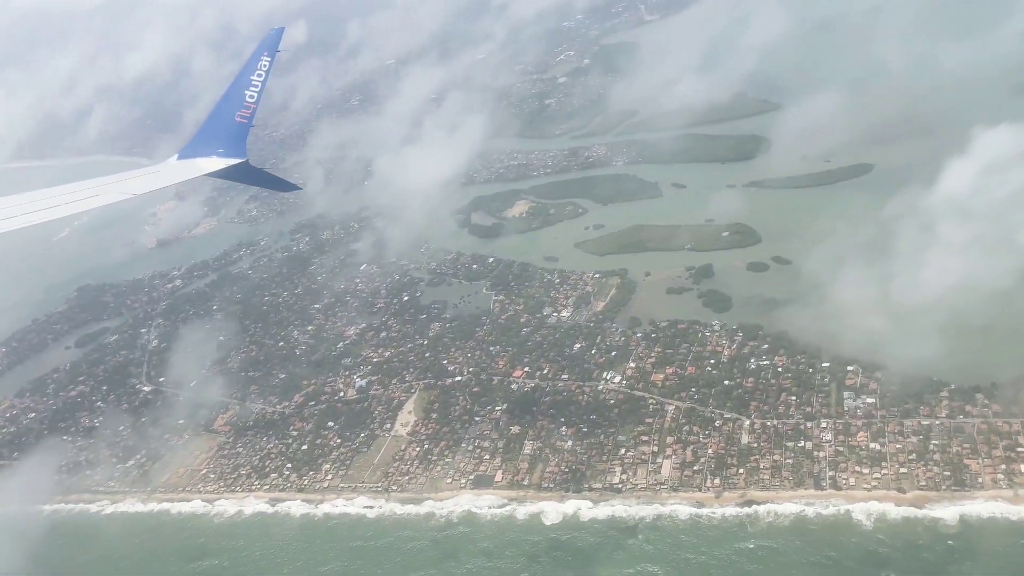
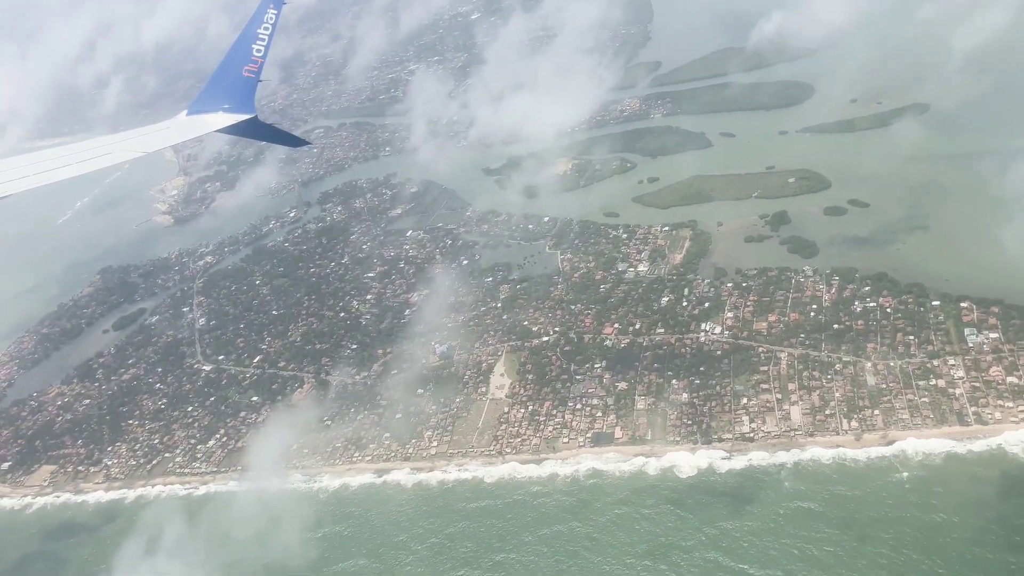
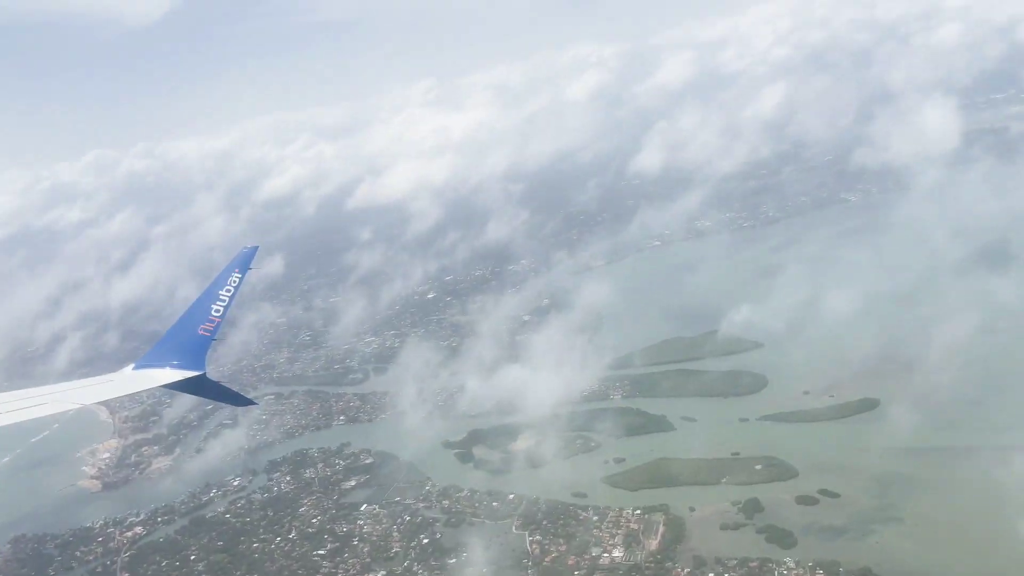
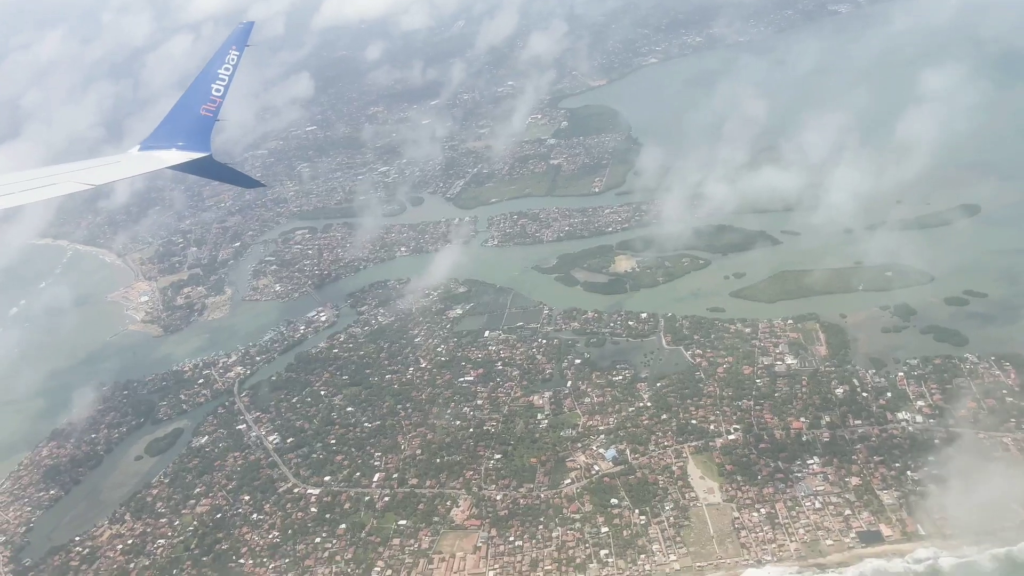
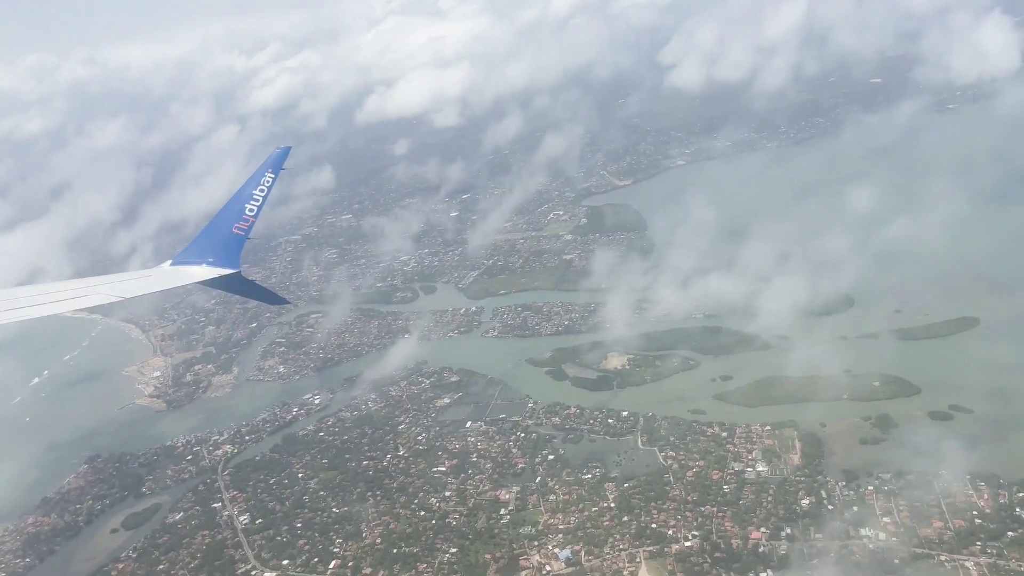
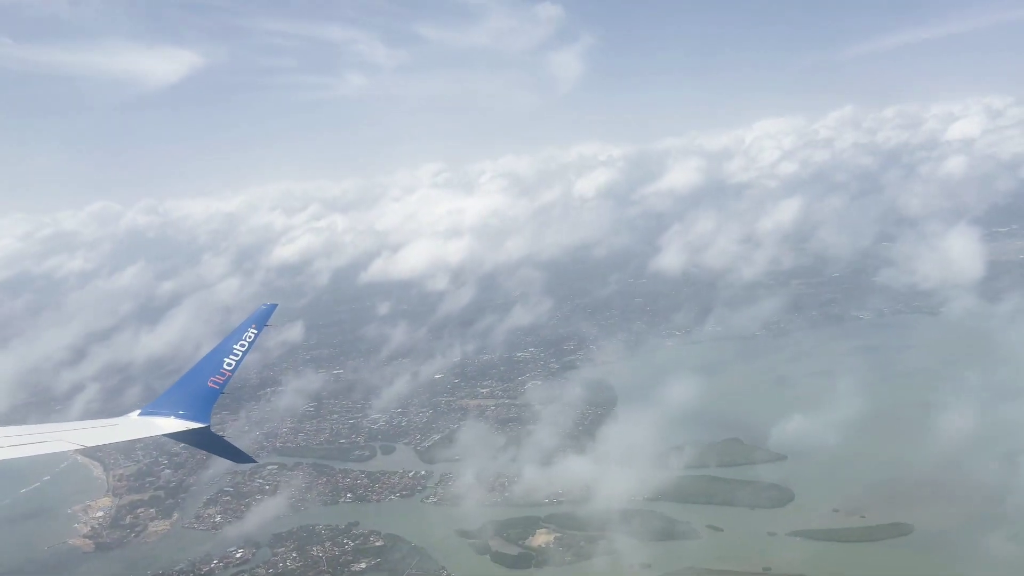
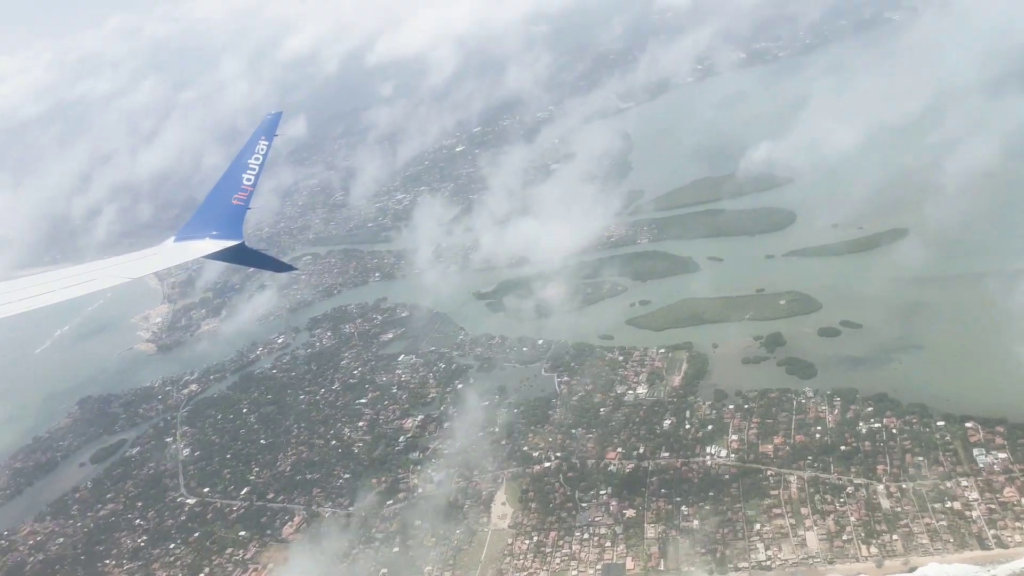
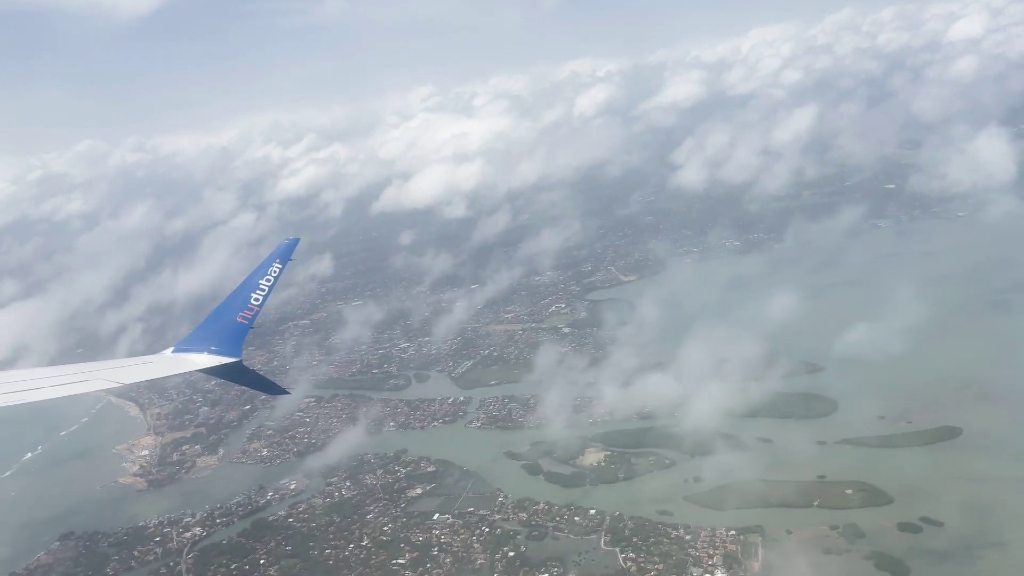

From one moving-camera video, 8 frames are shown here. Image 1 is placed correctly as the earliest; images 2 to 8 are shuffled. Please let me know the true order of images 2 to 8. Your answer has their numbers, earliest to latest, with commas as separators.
2, 7, 3, 6, 8, 5, 4
